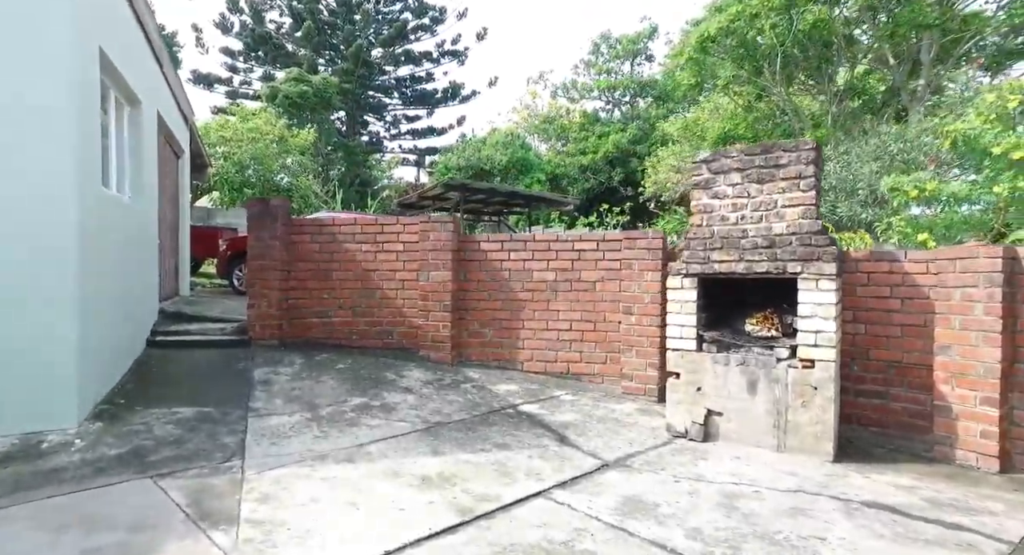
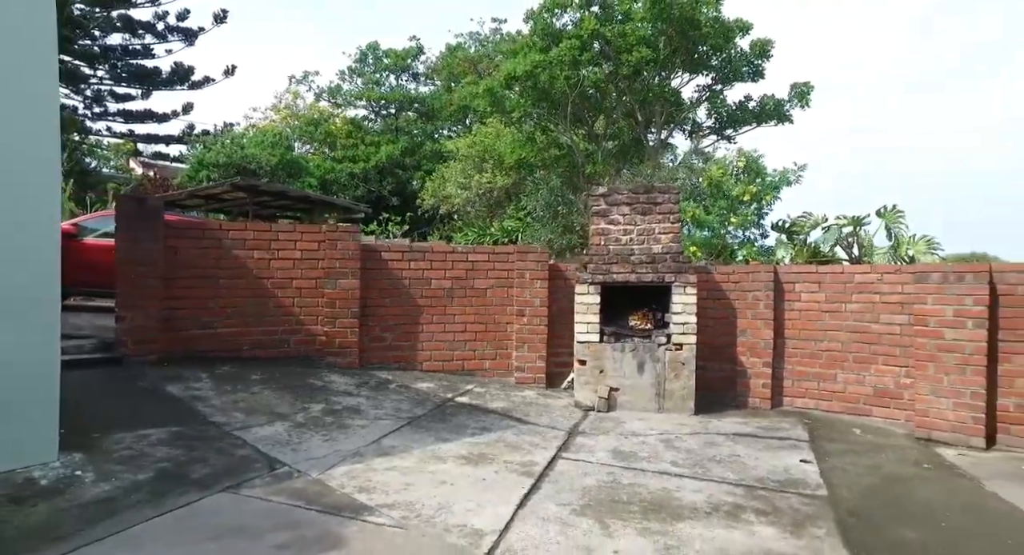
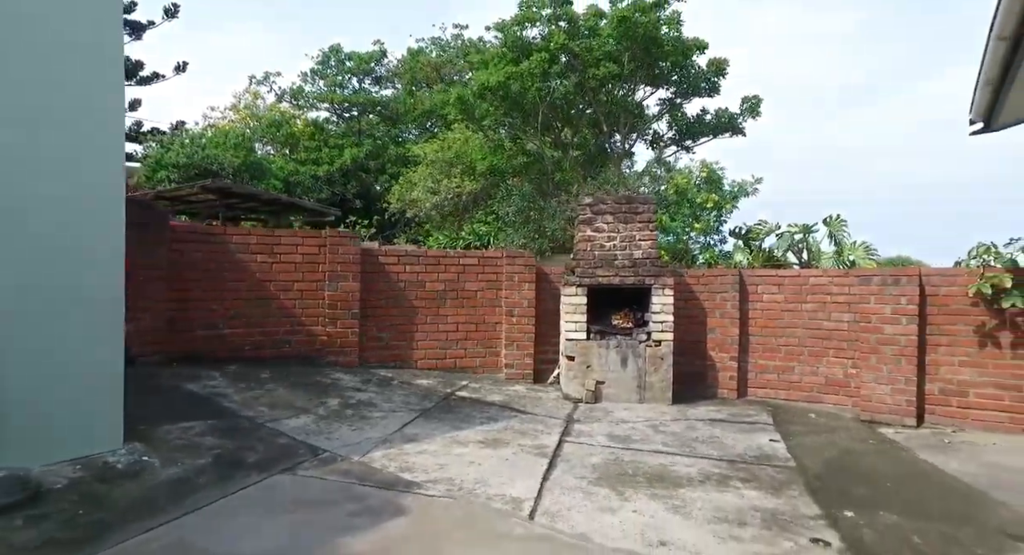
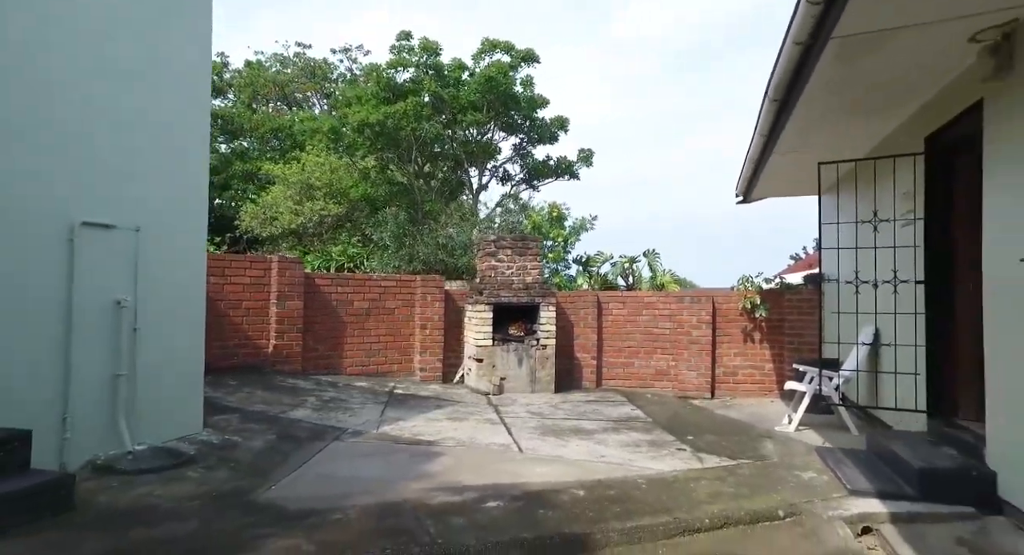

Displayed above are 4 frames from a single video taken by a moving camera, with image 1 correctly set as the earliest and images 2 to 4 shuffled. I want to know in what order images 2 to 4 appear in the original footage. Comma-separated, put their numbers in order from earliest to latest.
2, 3, 4
